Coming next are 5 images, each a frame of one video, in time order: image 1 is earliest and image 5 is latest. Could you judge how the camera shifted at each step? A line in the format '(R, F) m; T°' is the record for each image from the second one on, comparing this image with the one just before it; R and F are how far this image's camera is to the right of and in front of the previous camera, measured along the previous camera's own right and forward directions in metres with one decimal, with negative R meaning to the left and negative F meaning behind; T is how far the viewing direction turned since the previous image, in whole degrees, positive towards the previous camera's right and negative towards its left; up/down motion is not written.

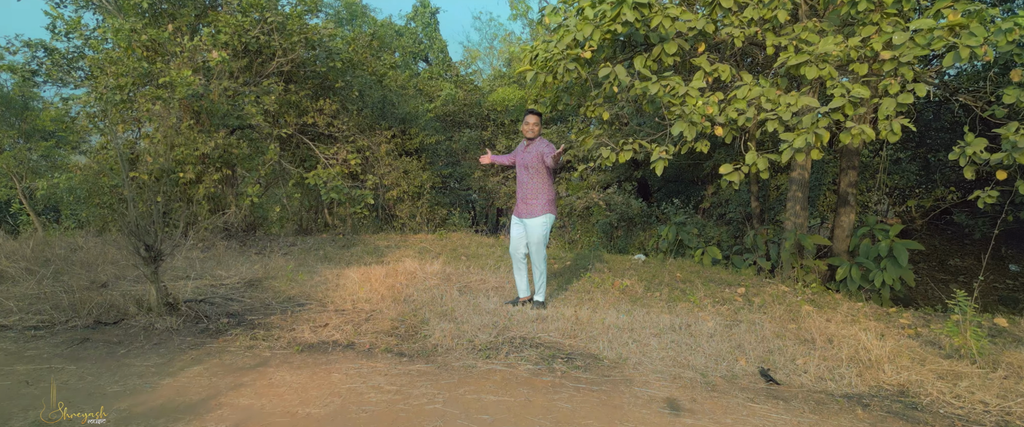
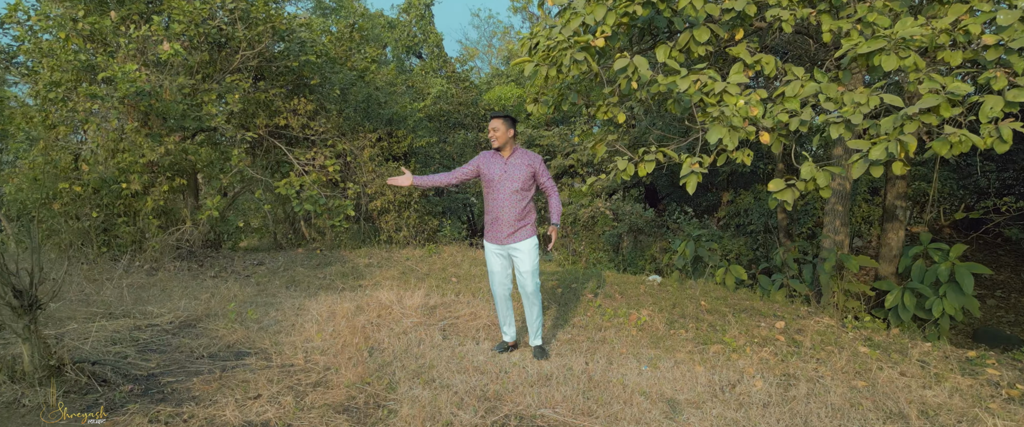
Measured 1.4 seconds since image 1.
(0.0, +0.9) m; 0°
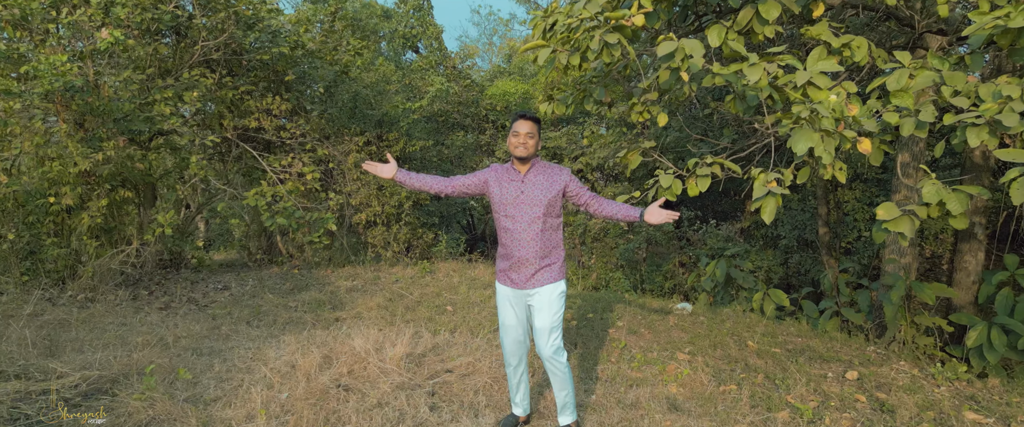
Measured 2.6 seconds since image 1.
(-0.1, +0.9) m; 0°
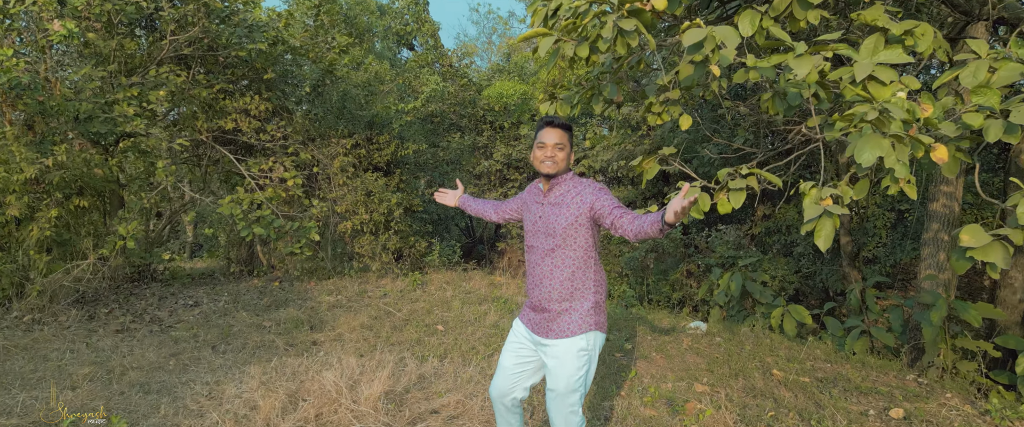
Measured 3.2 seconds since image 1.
(0.0, +0.5) m; 0°
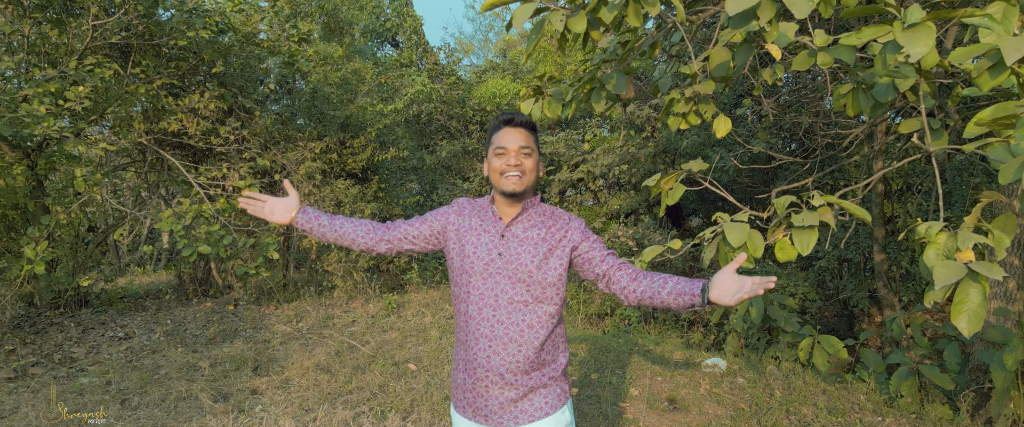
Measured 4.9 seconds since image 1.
(+0.1, +0.8) m; 0°
